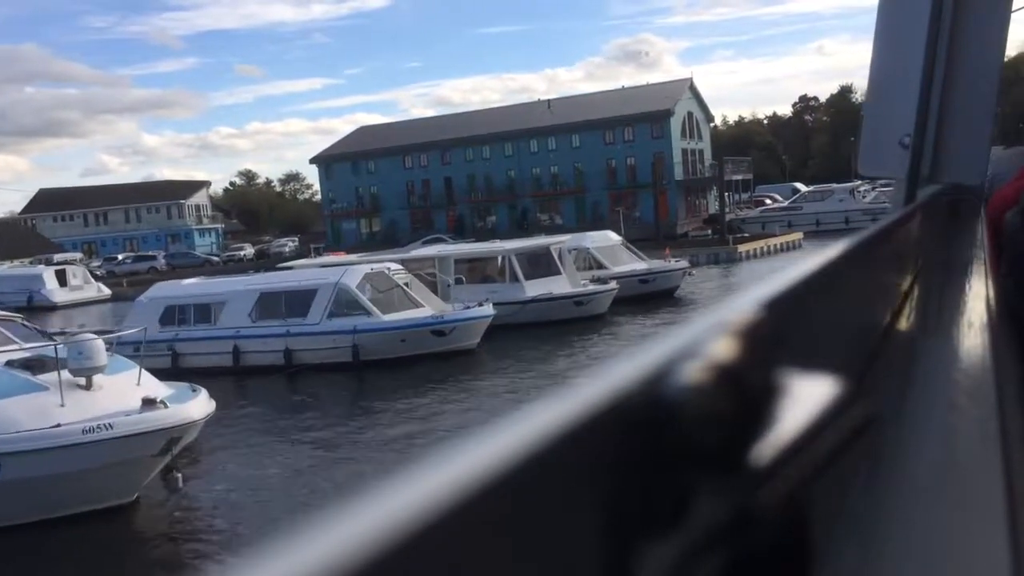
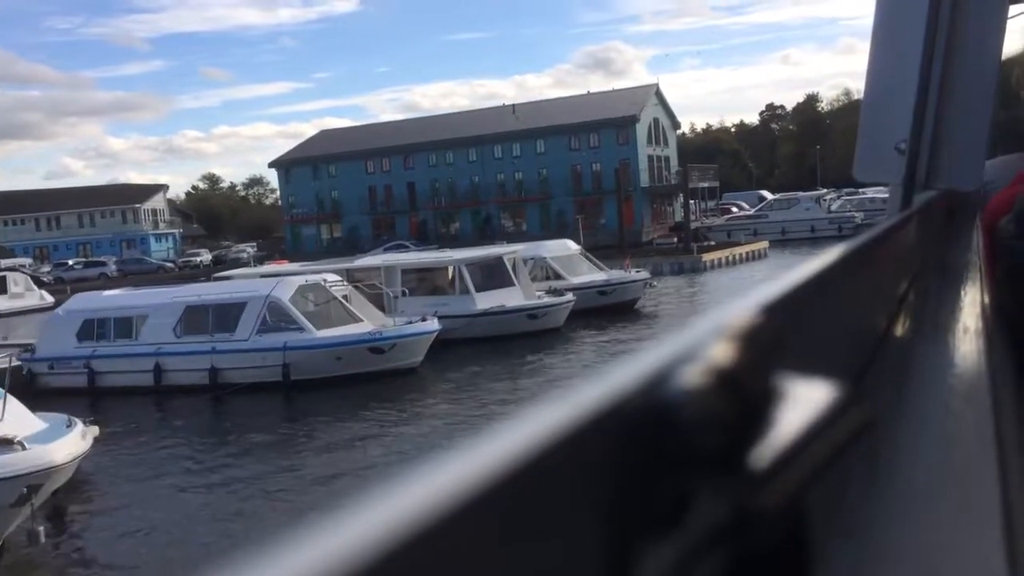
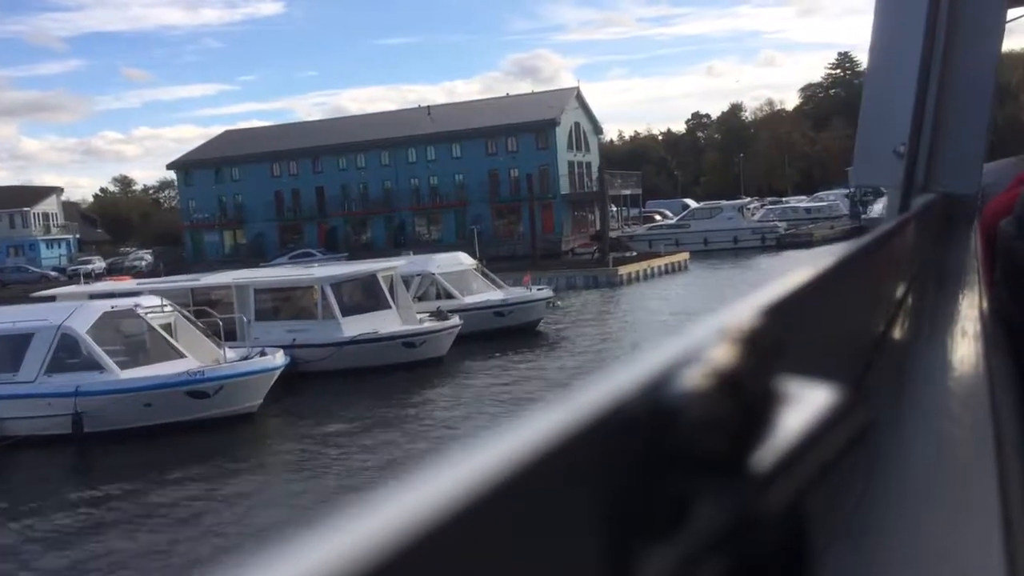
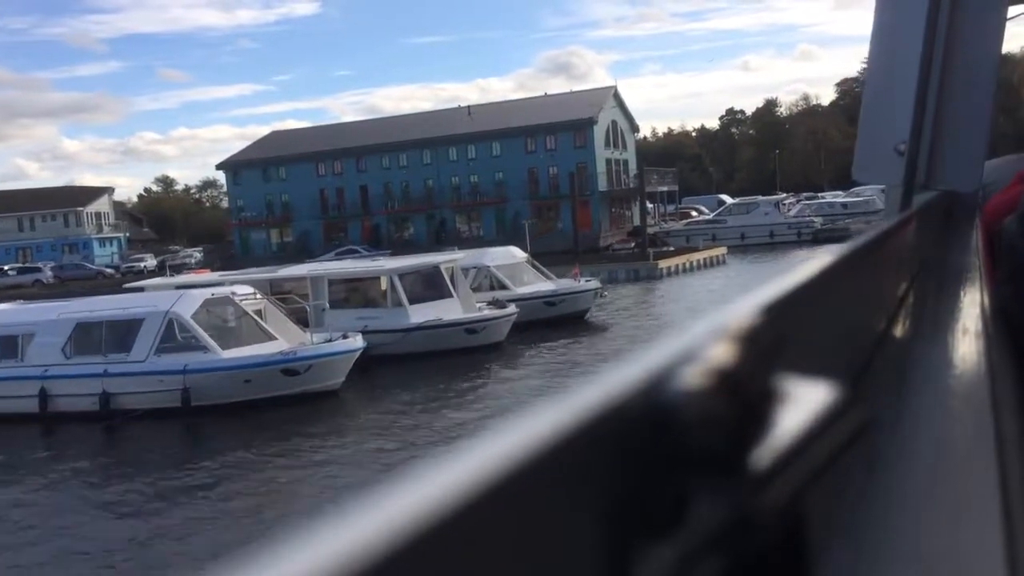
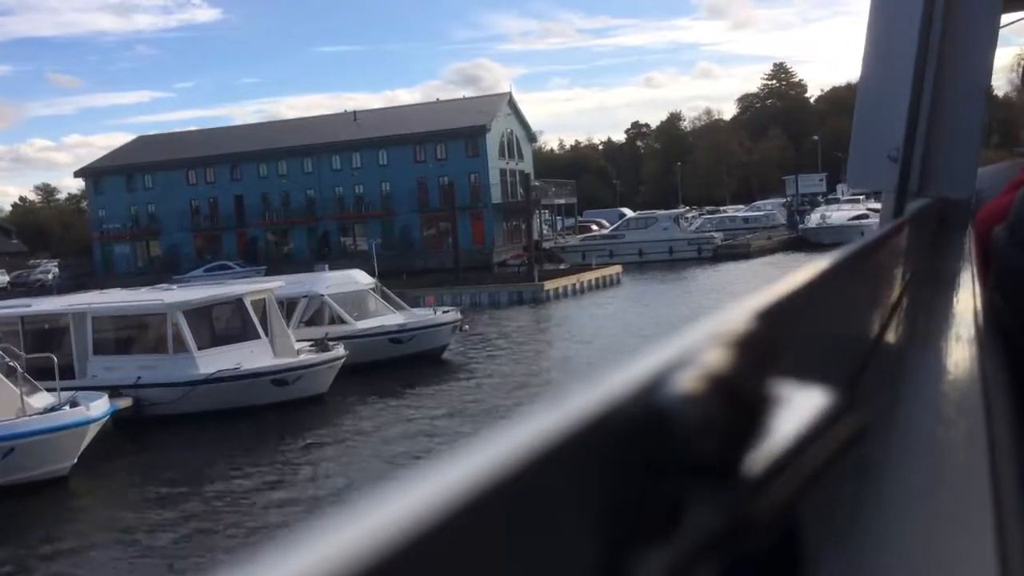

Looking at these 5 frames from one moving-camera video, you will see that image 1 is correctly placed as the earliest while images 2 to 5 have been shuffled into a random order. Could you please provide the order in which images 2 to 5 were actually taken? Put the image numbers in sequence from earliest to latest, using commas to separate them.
2, 4, 3, 5
